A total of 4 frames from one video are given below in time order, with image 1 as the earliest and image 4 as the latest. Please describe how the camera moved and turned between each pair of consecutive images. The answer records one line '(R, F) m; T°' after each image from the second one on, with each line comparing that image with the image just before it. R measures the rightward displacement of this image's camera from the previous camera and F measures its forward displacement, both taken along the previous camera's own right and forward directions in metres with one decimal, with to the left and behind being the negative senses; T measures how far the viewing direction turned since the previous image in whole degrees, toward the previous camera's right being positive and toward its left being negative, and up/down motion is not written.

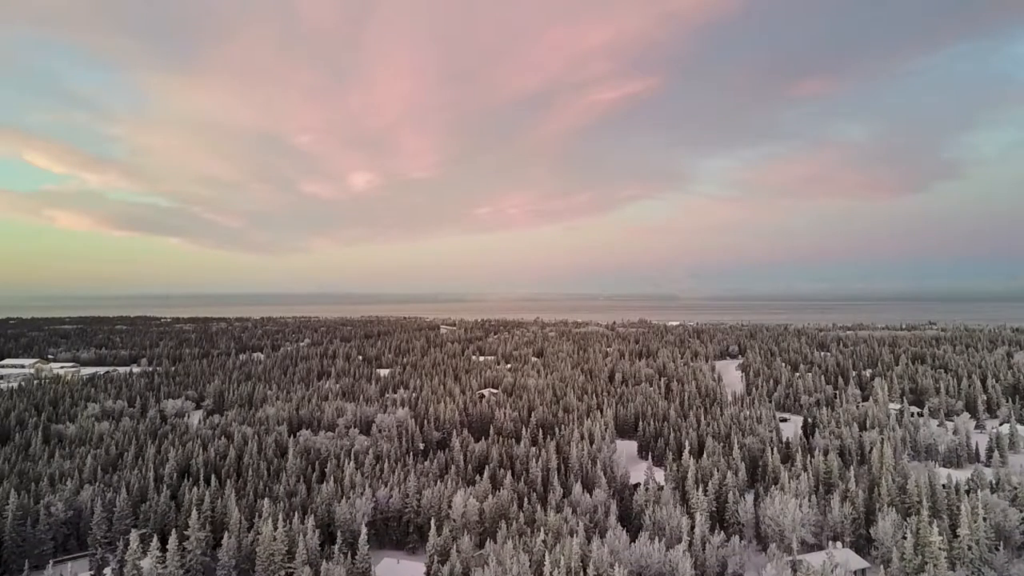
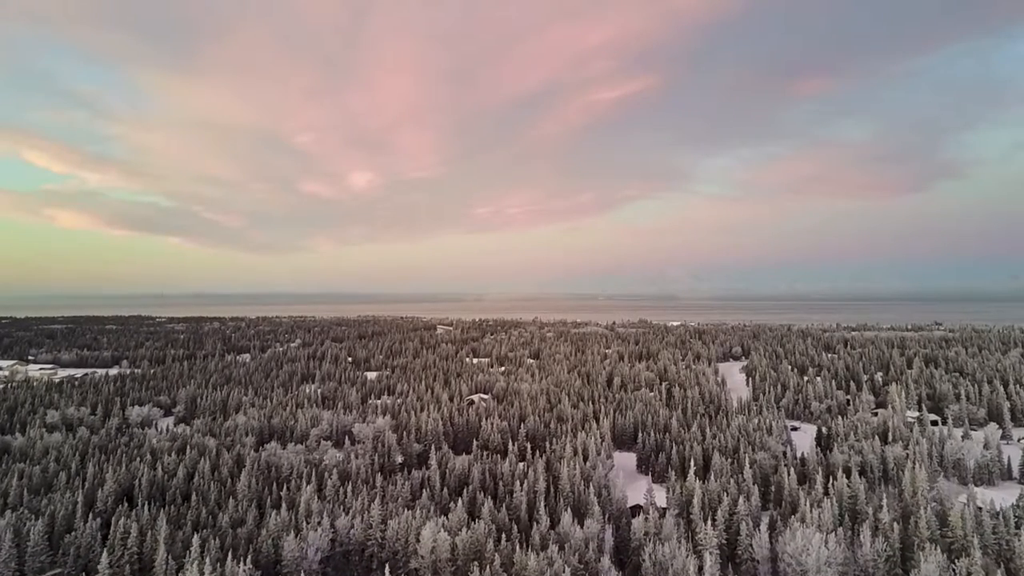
(+0.6, +2.2) m; 0°
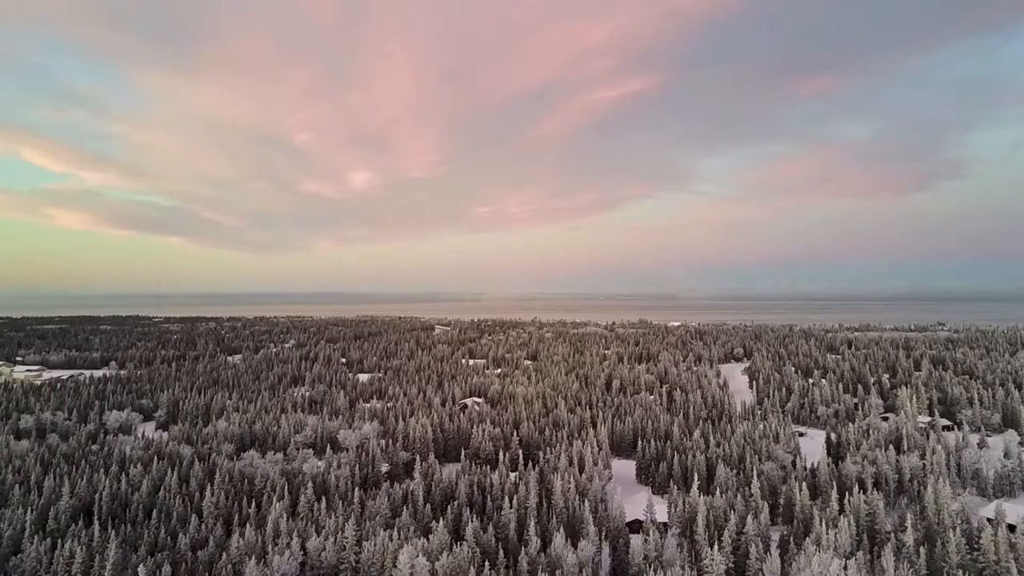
(+0.3, +1.3) m; 0°
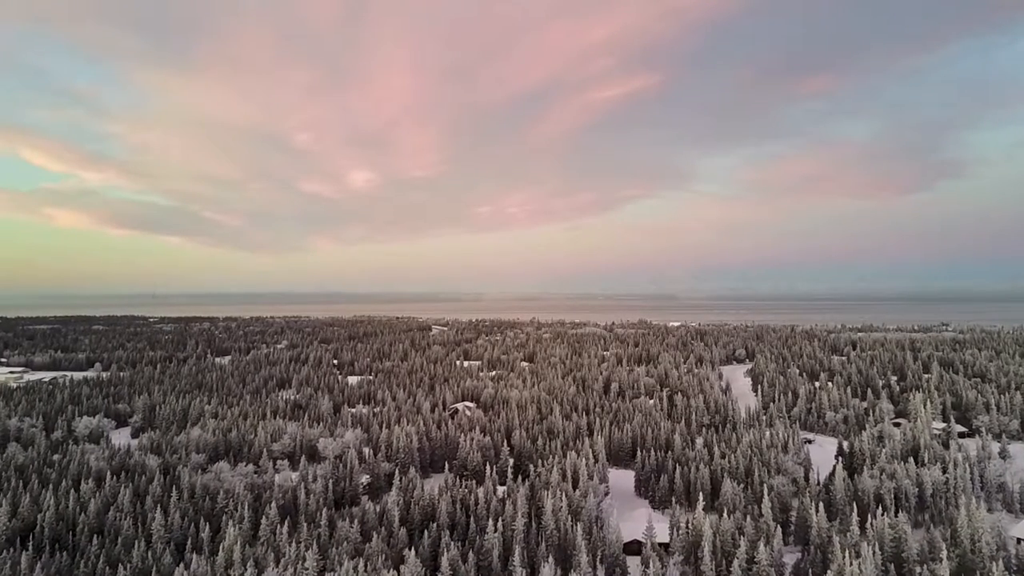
(+0.4, +1.5) m; 0°
